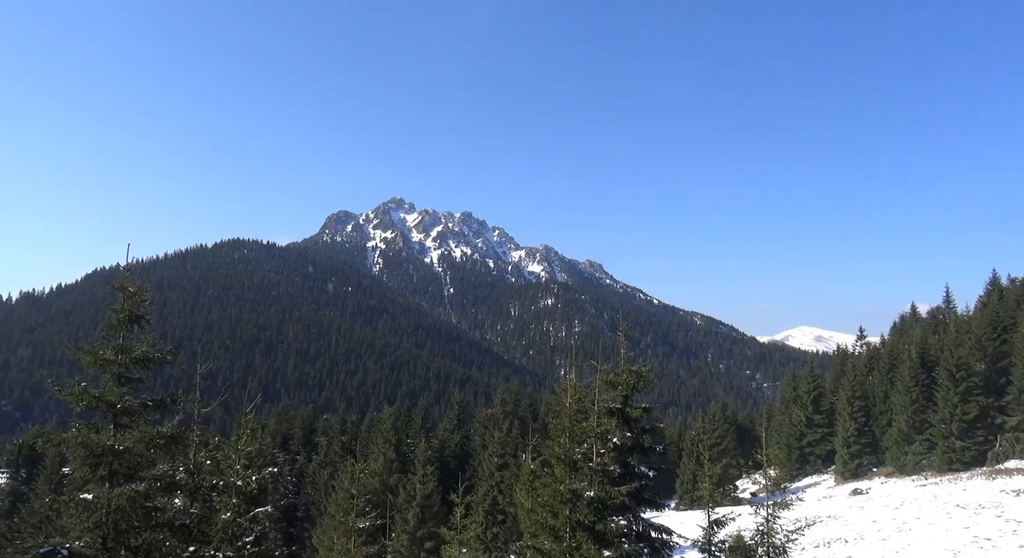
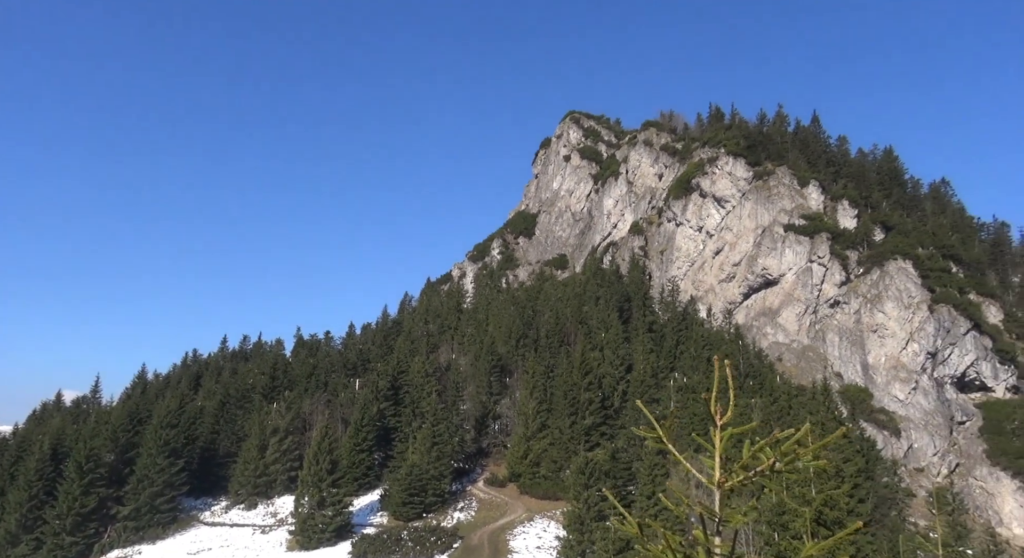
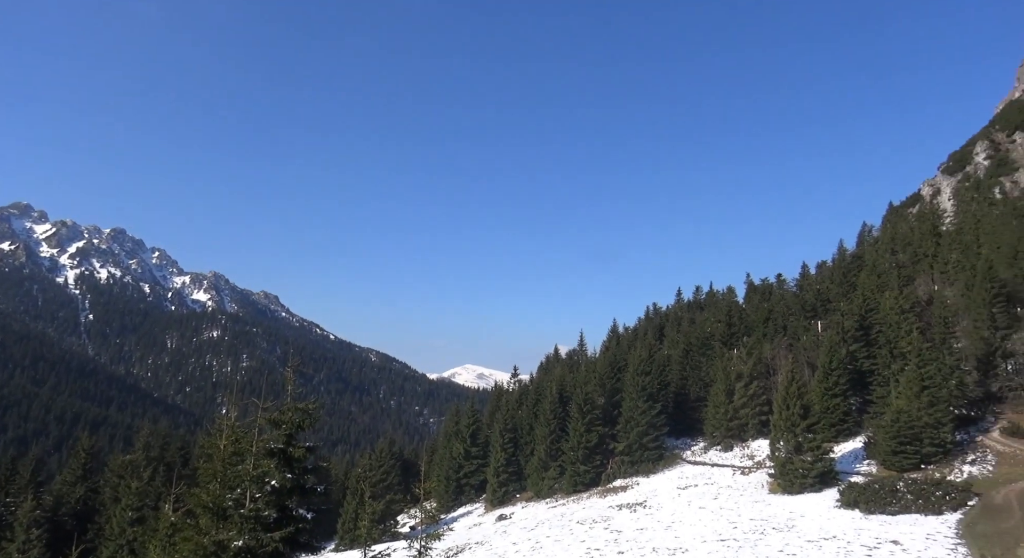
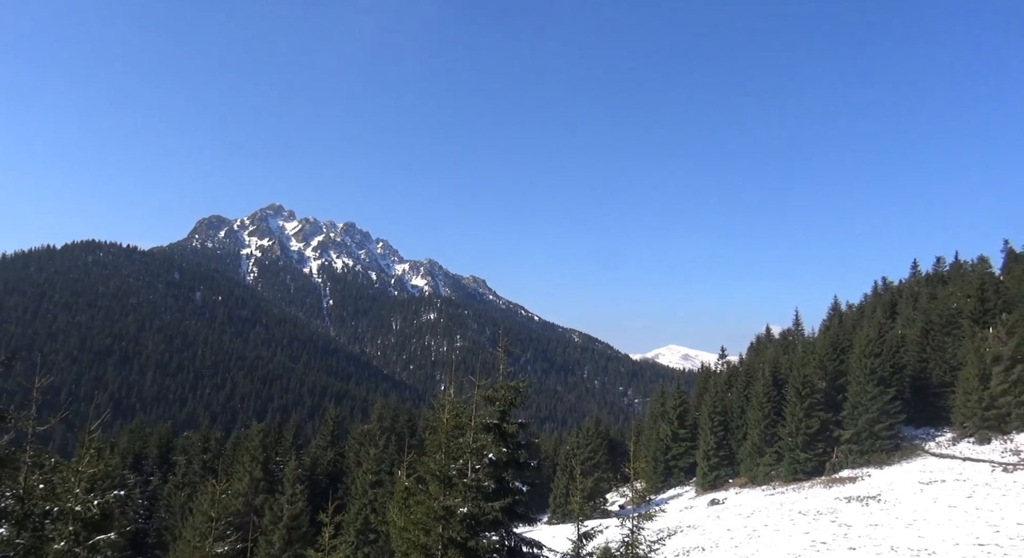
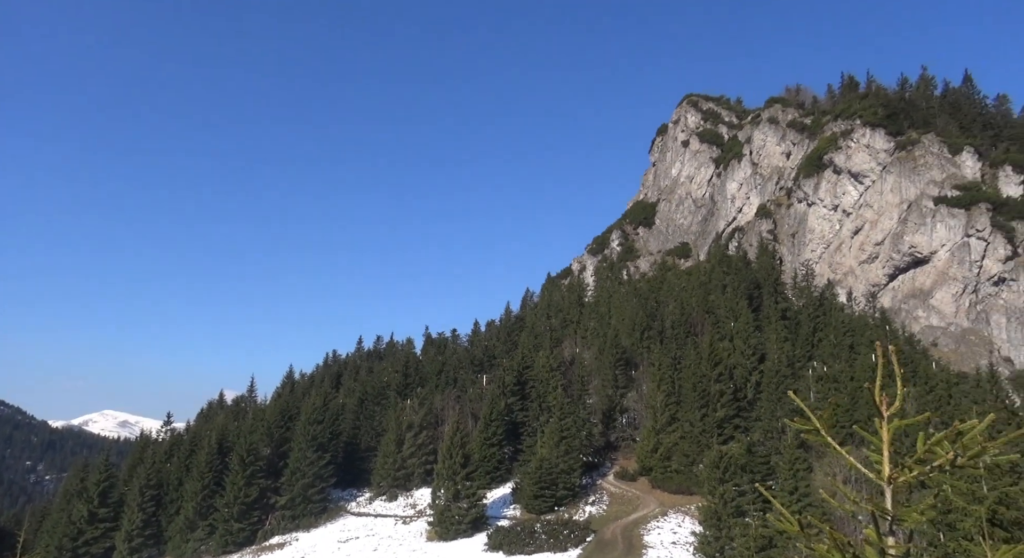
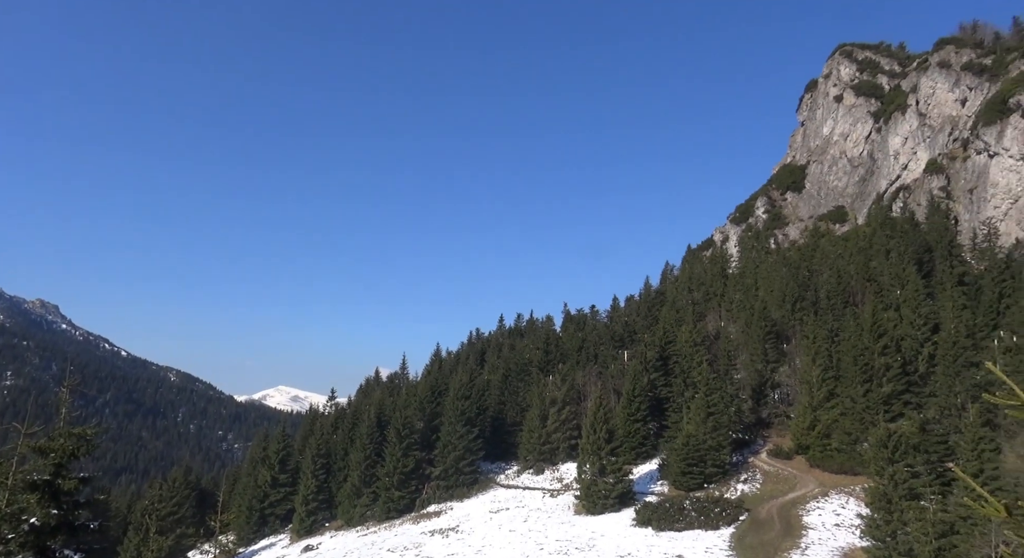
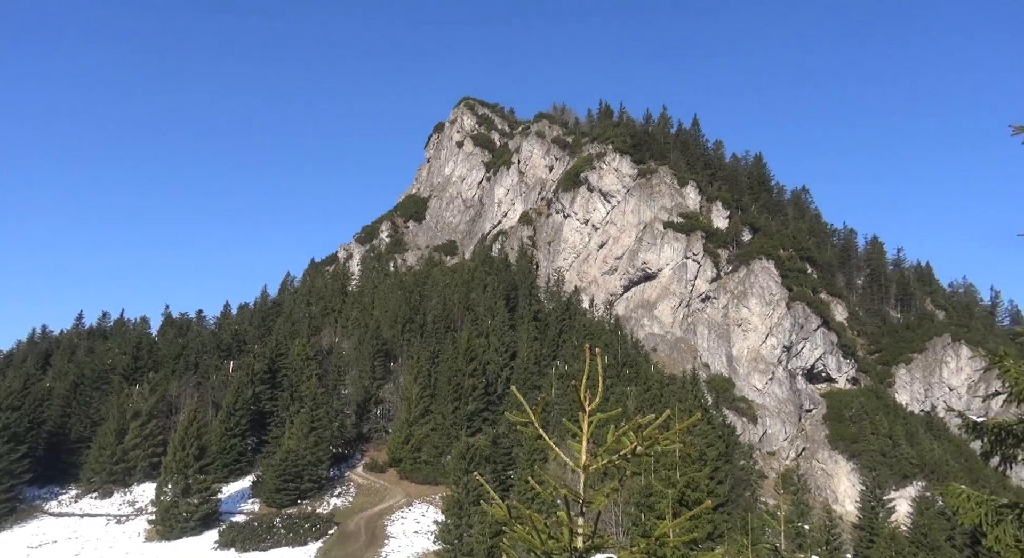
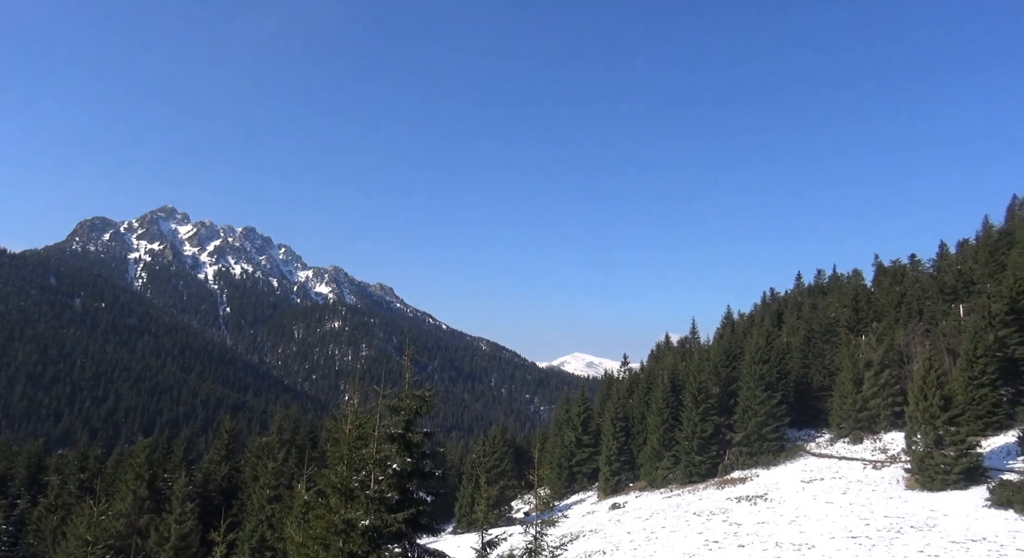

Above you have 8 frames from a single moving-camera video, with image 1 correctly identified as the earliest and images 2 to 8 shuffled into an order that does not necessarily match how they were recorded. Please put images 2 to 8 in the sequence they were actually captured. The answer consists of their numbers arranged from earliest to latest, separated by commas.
4, 8, 3, 6, 5, 2, 7
